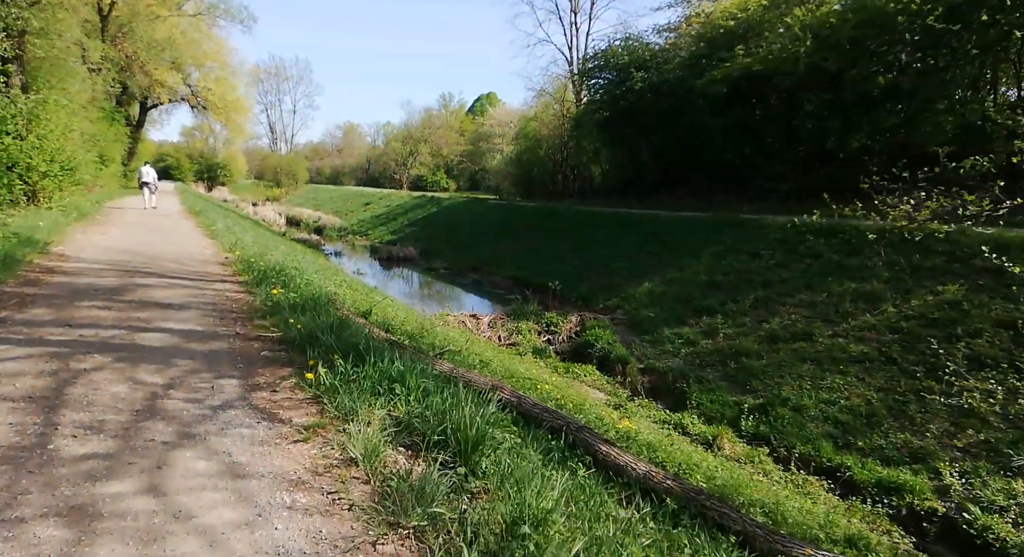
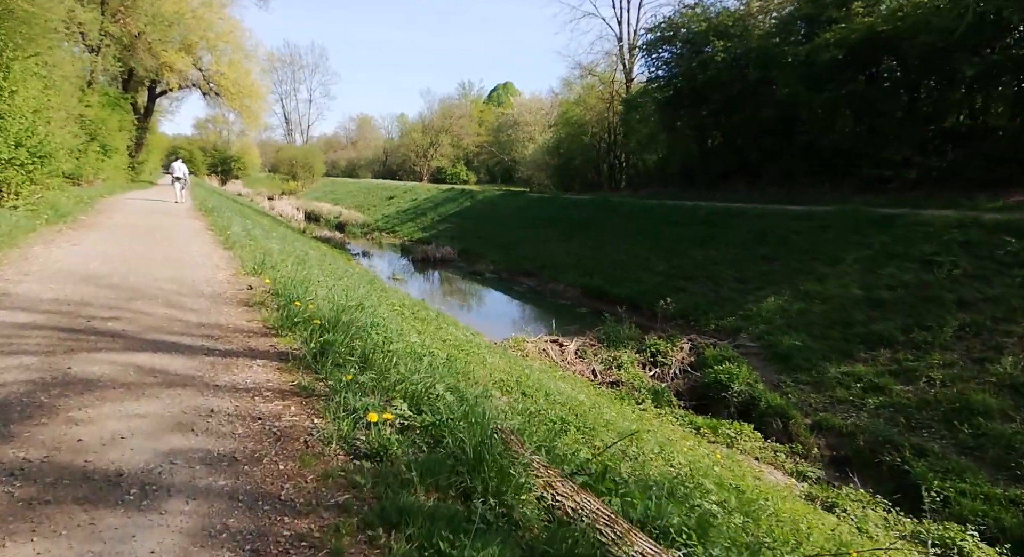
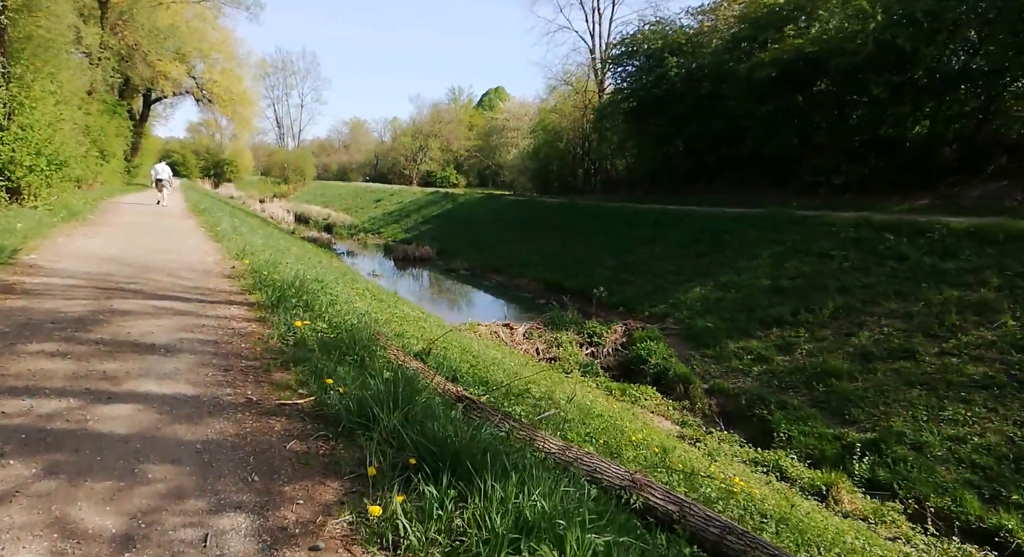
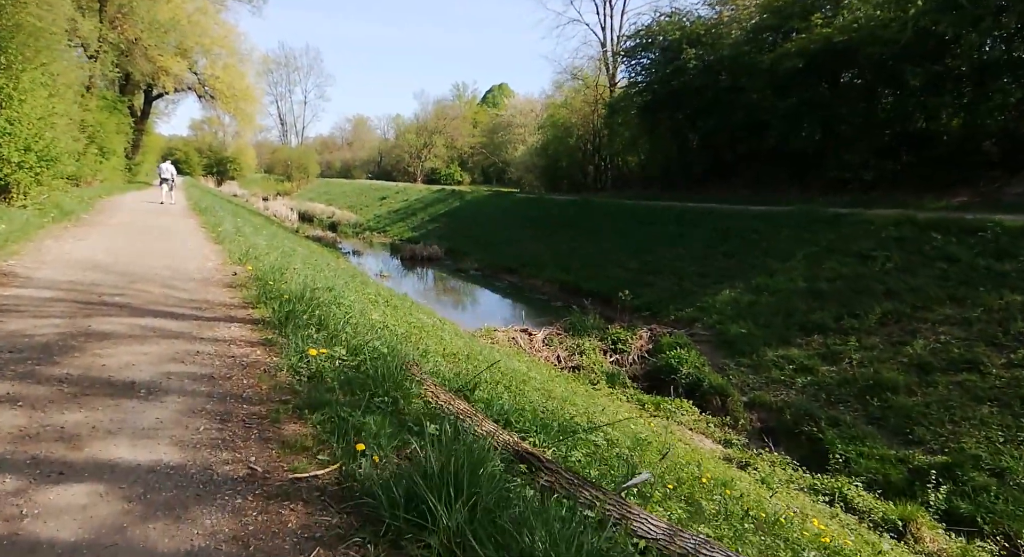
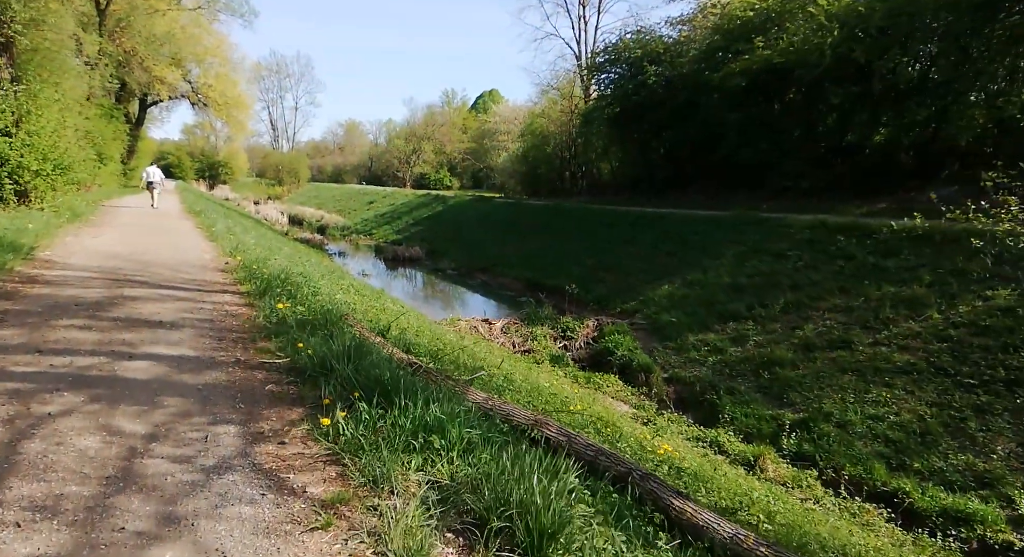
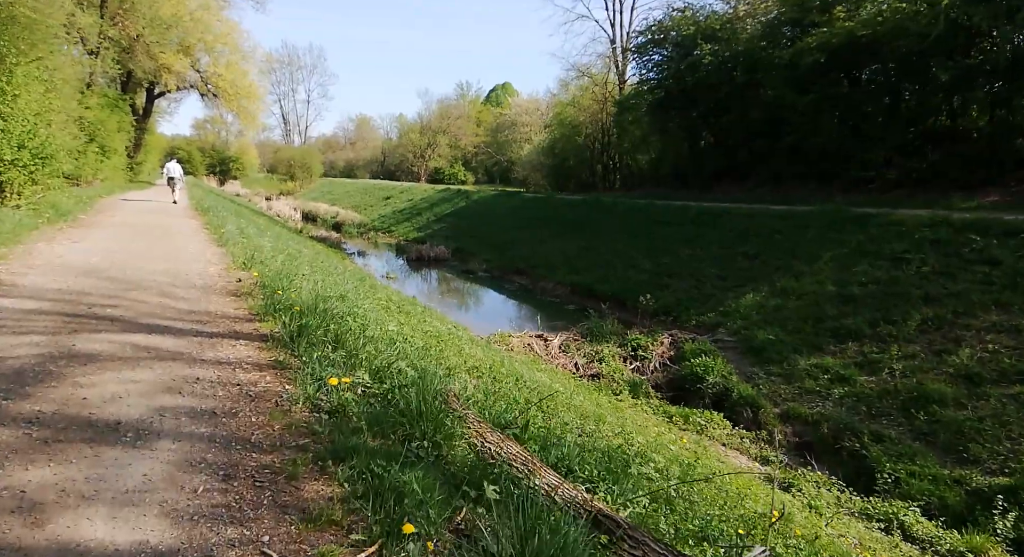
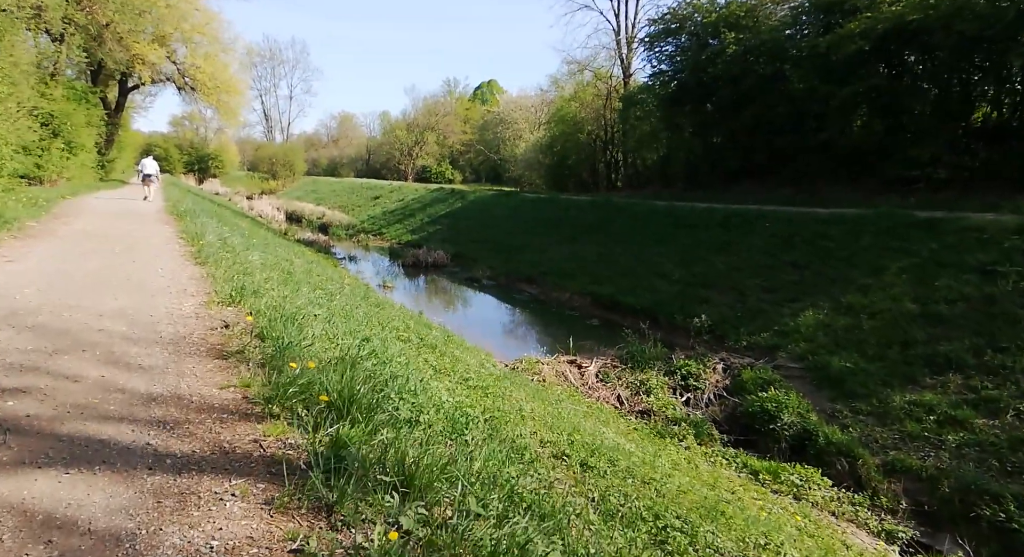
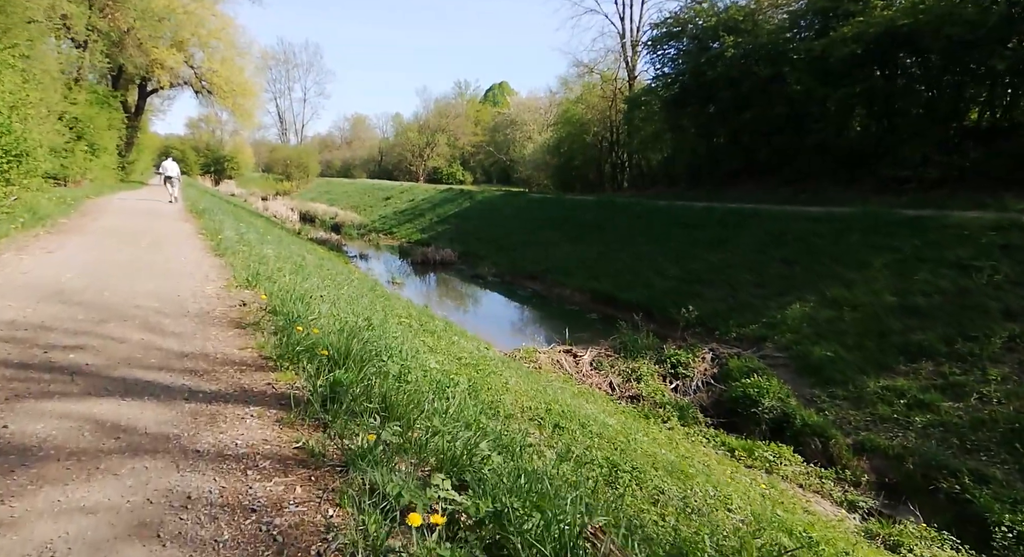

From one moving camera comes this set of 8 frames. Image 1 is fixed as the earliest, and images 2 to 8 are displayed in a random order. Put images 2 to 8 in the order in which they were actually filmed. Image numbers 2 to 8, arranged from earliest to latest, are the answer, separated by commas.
5, 3, 4, 6, 2, 8, 7
